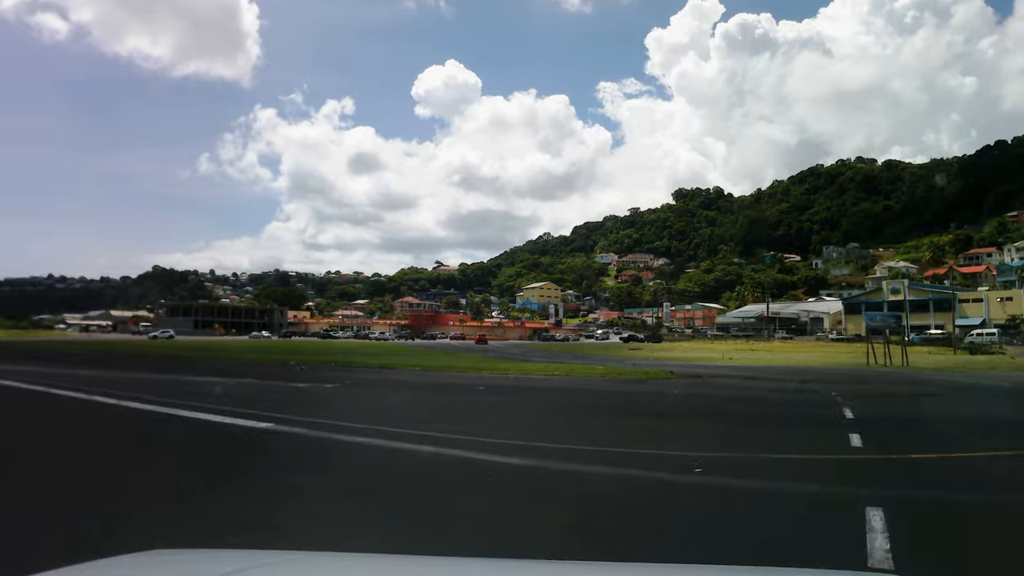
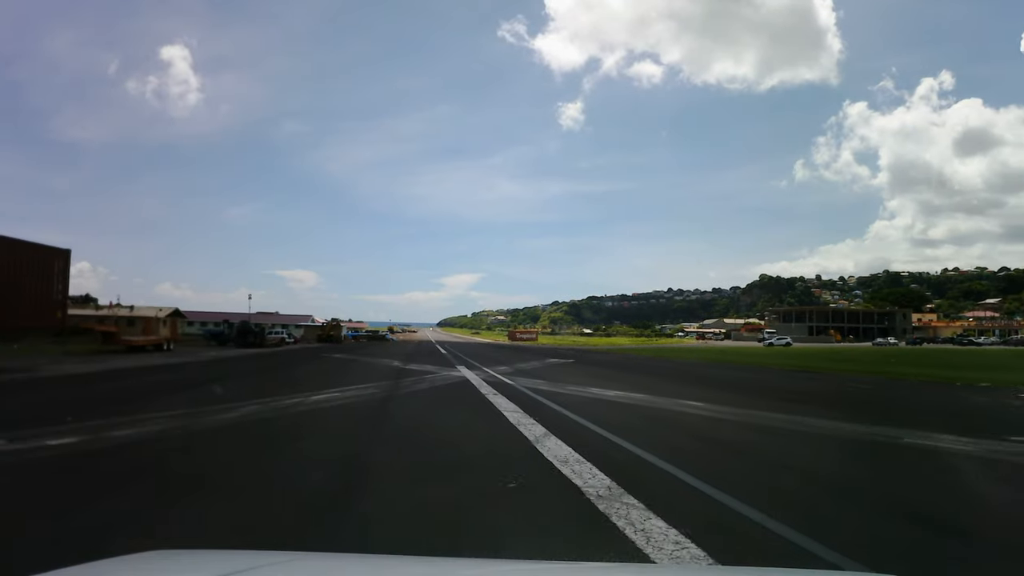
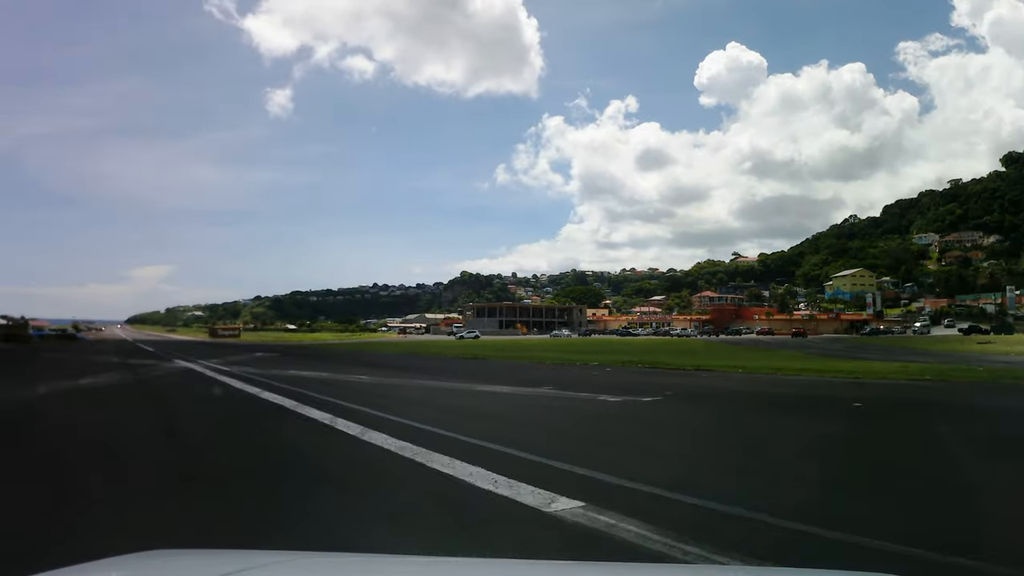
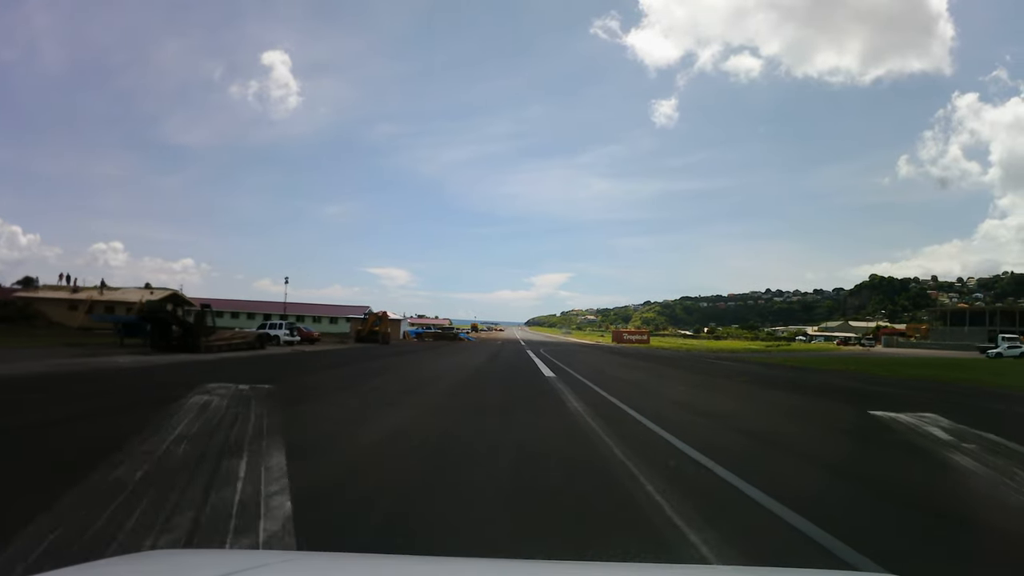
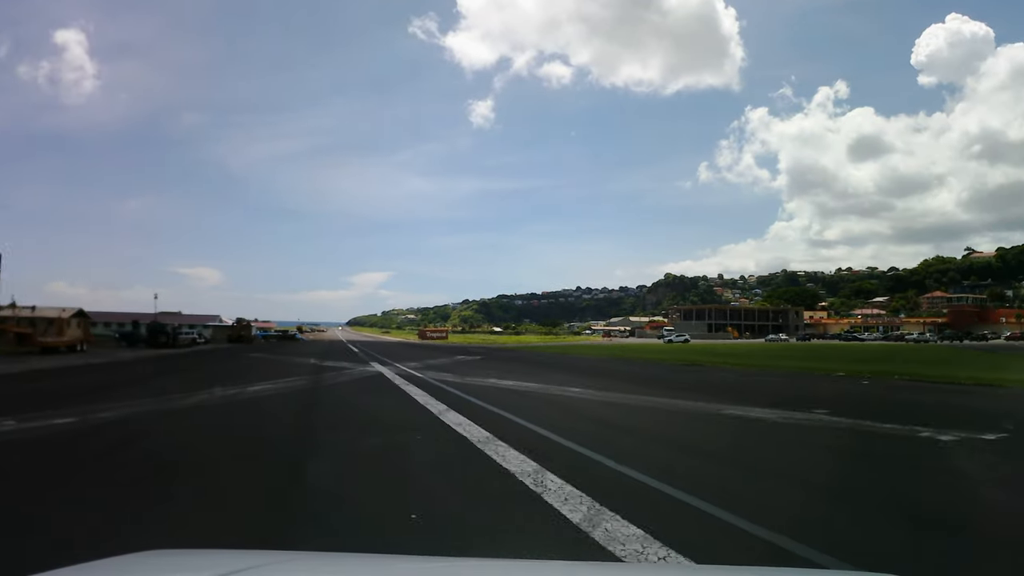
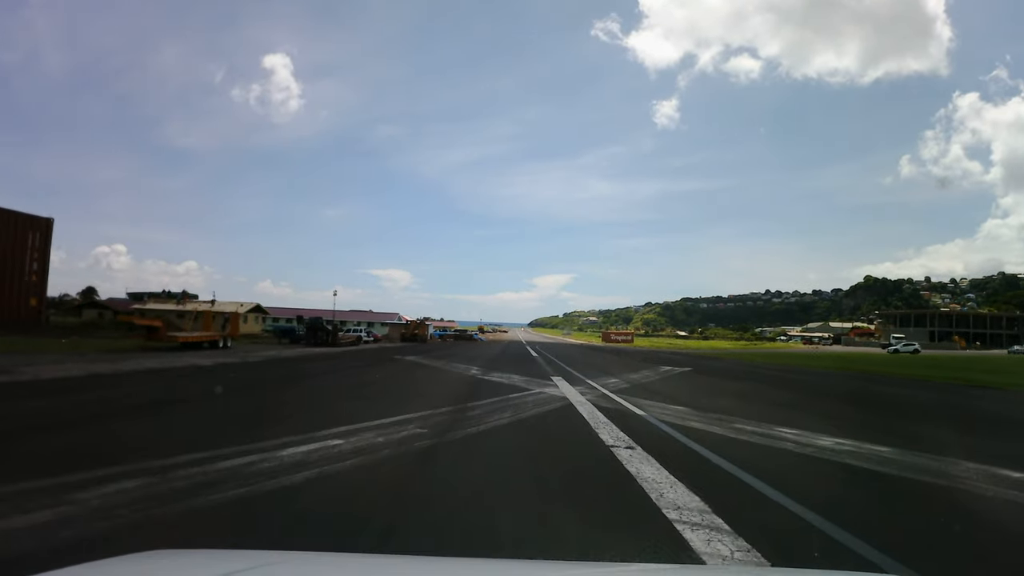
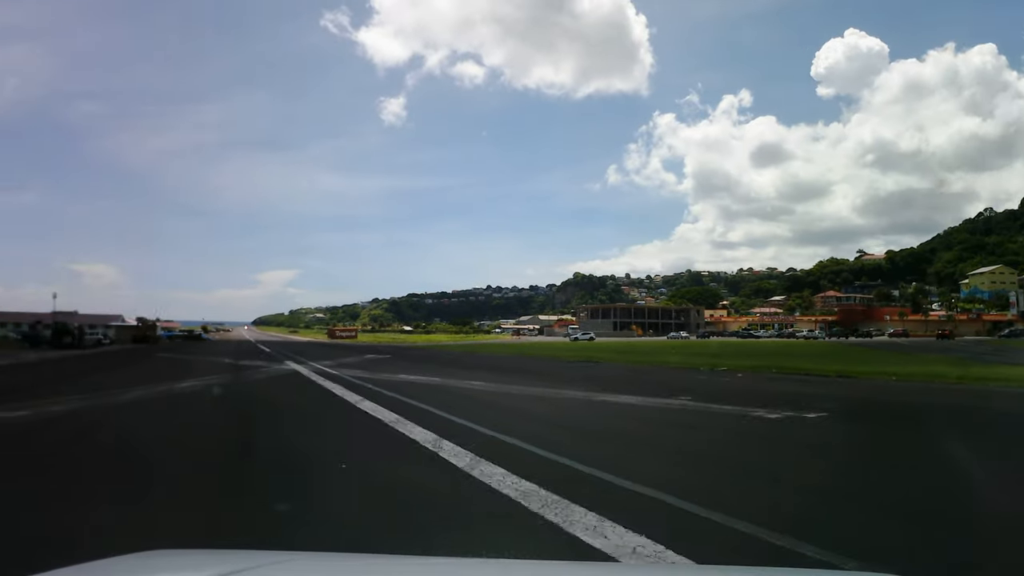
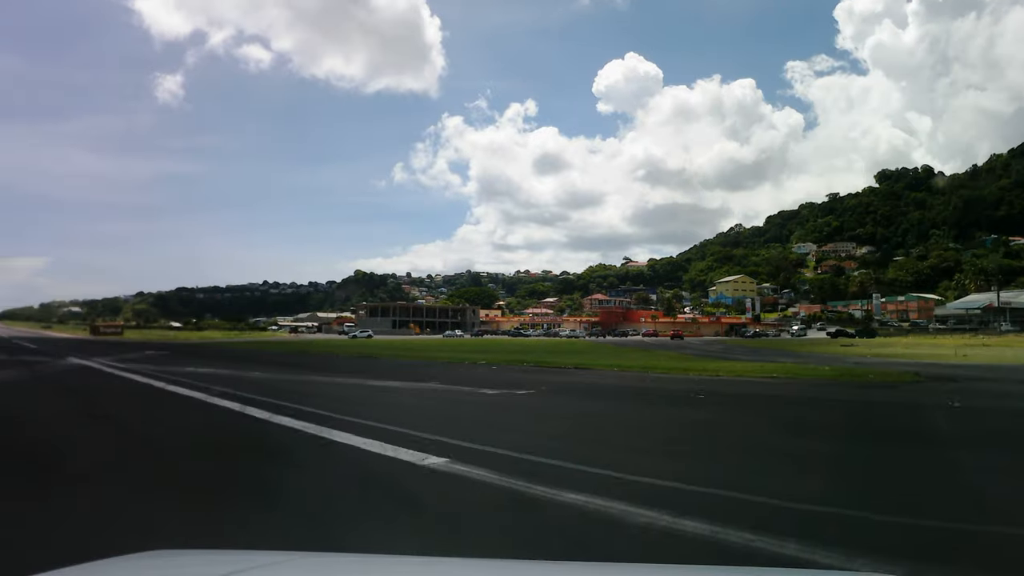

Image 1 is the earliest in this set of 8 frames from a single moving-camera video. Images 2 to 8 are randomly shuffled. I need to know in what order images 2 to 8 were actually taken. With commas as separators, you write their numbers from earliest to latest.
8, 3, 7, 5, 2, 6, 4
